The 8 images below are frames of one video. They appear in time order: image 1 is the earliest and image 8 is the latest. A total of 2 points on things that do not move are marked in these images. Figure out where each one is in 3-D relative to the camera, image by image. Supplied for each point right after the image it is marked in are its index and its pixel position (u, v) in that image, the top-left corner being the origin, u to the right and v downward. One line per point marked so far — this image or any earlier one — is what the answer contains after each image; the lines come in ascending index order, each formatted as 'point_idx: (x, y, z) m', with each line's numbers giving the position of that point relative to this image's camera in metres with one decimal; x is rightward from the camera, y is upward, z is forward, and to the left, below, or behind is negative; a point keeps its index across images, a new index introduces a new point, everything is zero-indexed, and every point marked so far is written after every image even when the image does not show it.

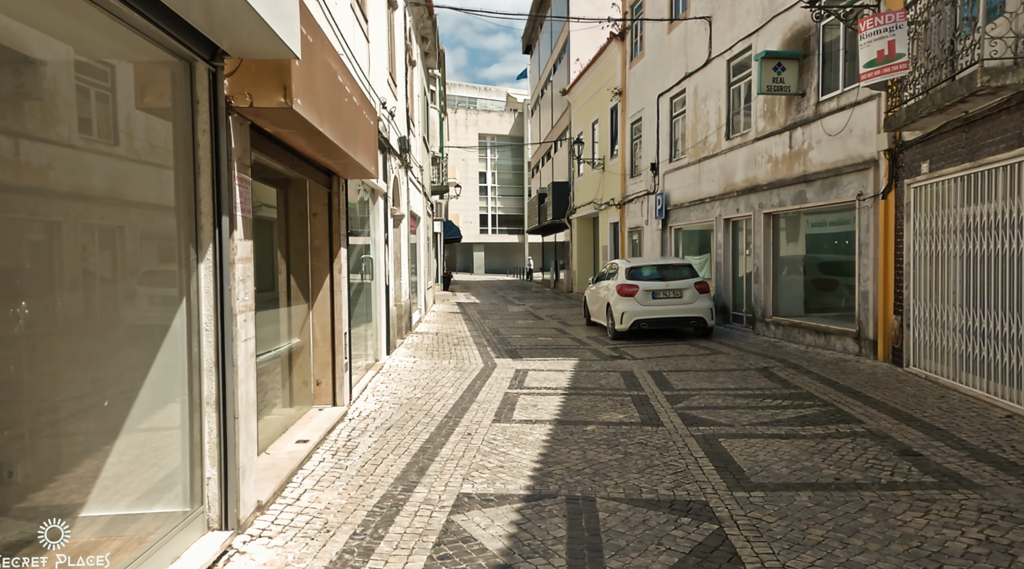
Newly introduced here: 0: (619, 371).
0: (+1.4, -1.1, +9.3) m
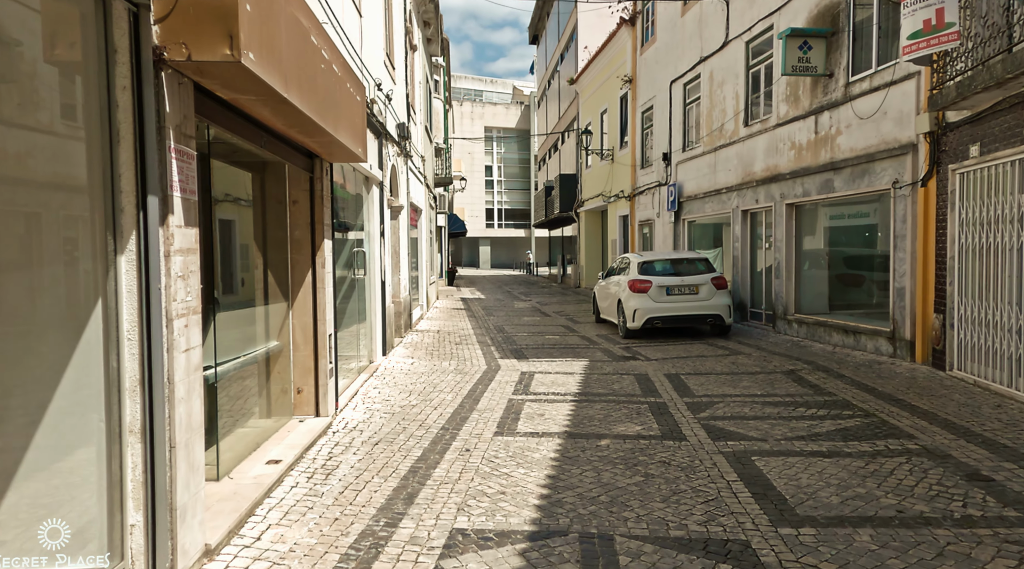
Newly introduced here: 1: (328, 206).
0: (+1.4, -1.1, +8.6) m
1: (-1.5, +0.7, +6.0) m
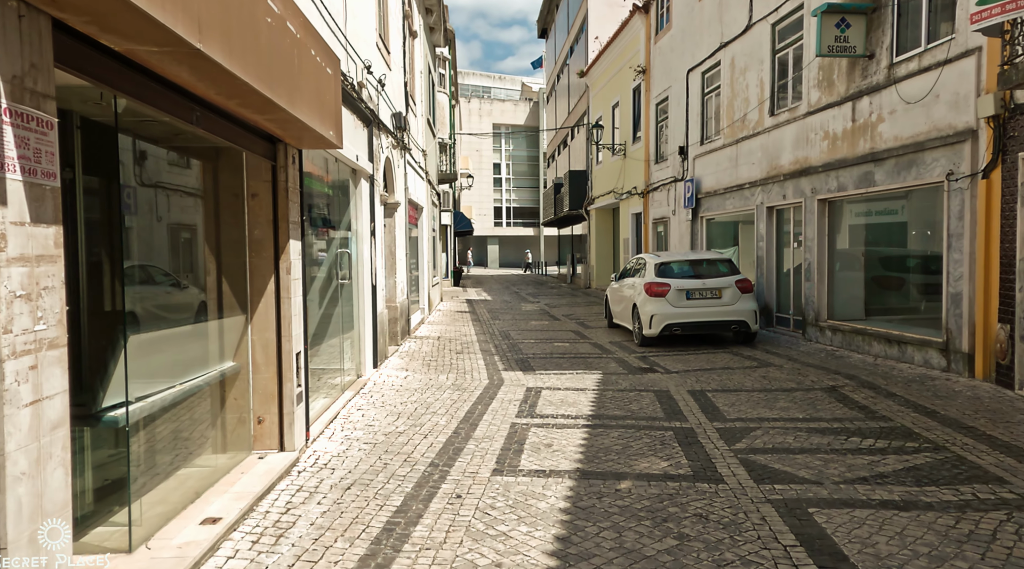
0: (+1.5, -1.1, +7.7) m
1: (-1.5, +0.6, +5.1) m
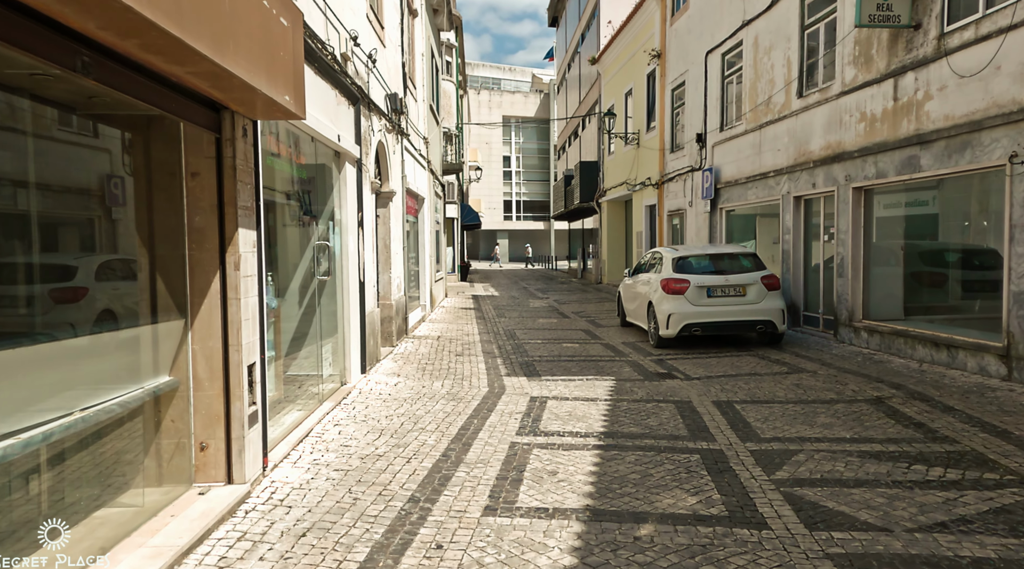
0: (+1.5, -1.1, +6.8) m
1: (-1.5, +0.6, +4.3) m
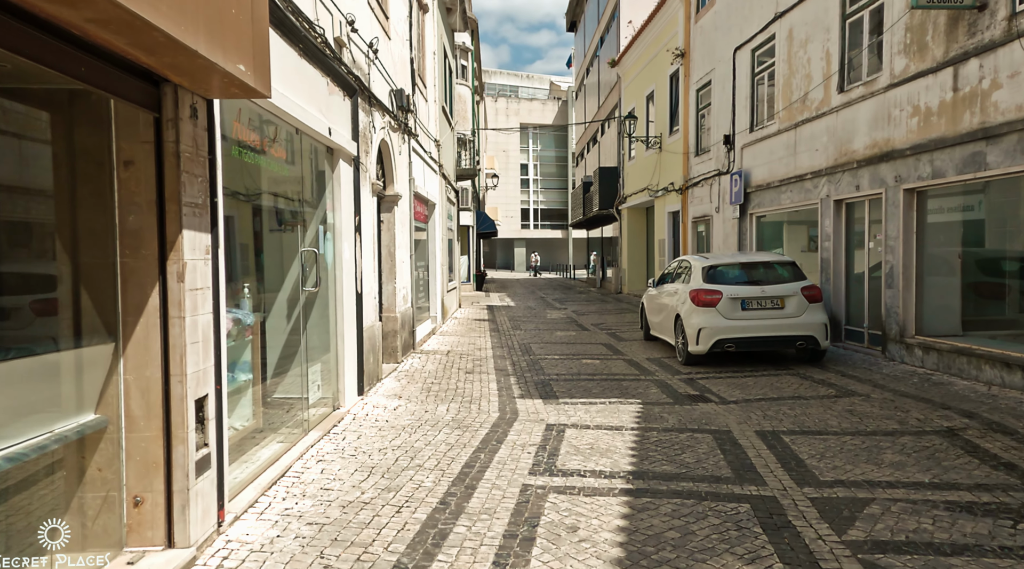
0: (+1.6, -1.2, +5.9) m
1: (-1.5, +0.5, +3.5) m
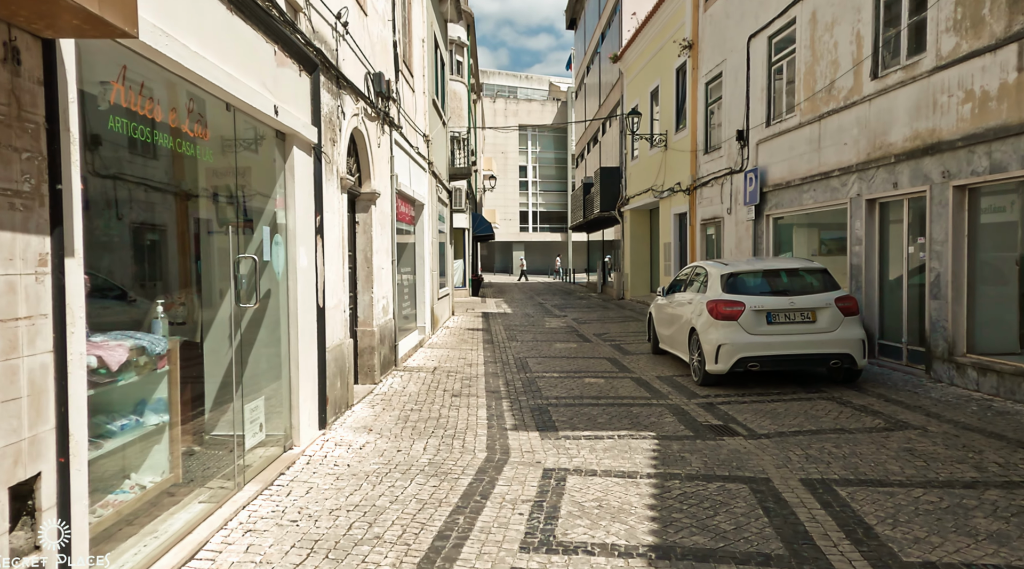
0: (+1.5, -1.3, +4.8) m
1: (-1.6, +0.4, +2.4) m
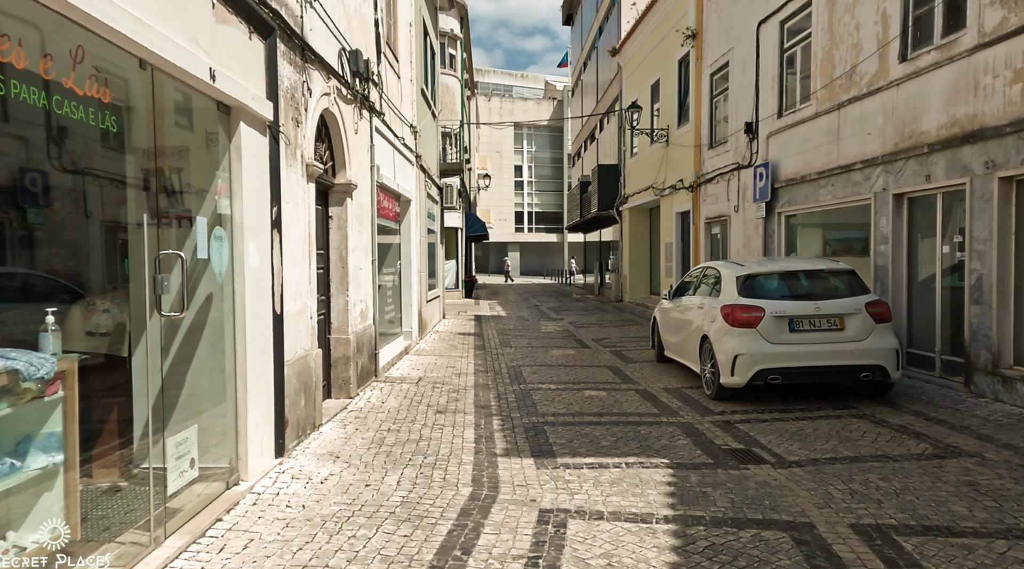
0: (+1.5, -1.3, +3.9) m
1: (-1.6, +0.4, +1.5) m
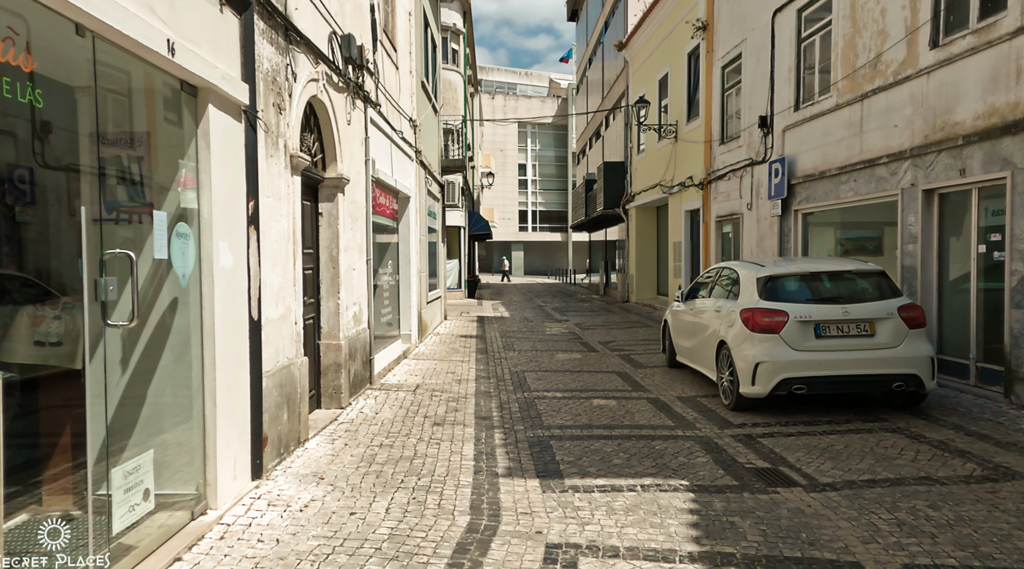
0: (+1.5, -1.3, +3.4) m
1: (-1.6, +0.4, +1.0) m
